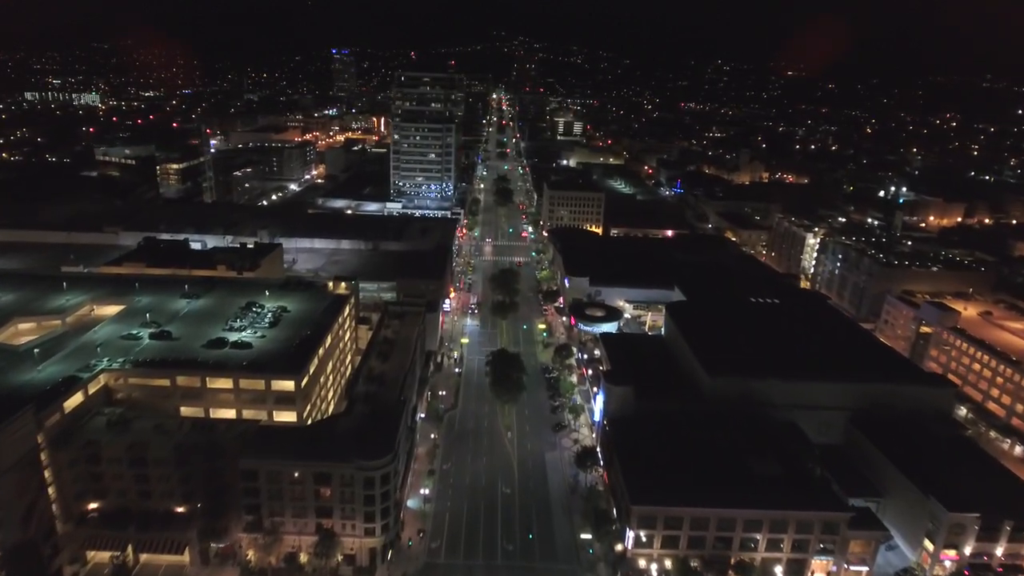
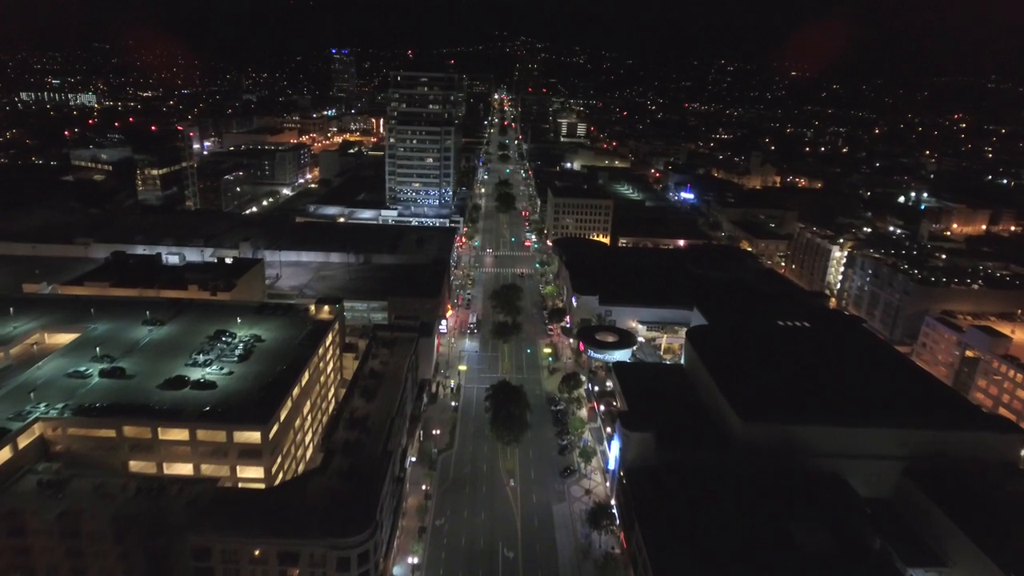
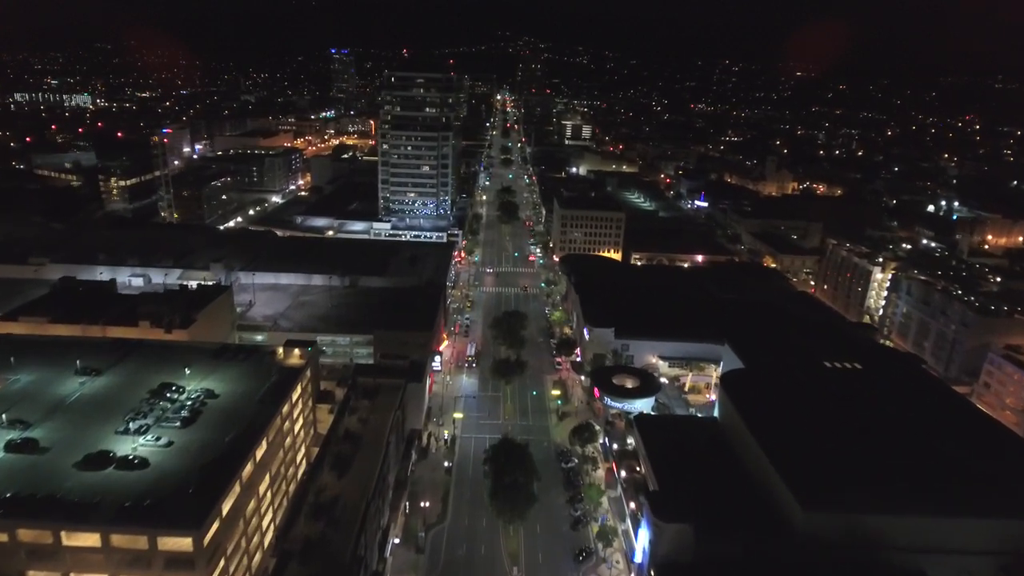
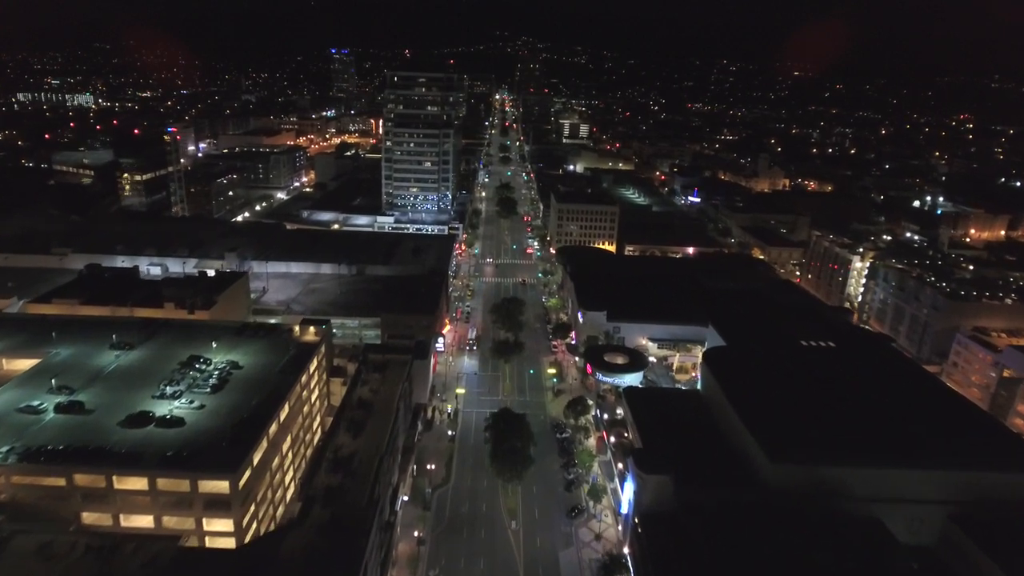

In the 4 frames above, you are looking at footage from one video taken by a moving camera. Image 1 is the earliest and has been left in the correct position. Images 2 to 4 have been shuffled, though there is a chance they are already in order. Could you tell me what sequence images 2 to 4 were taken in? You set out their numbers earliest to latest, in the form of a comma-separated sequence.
2, 4, 3
